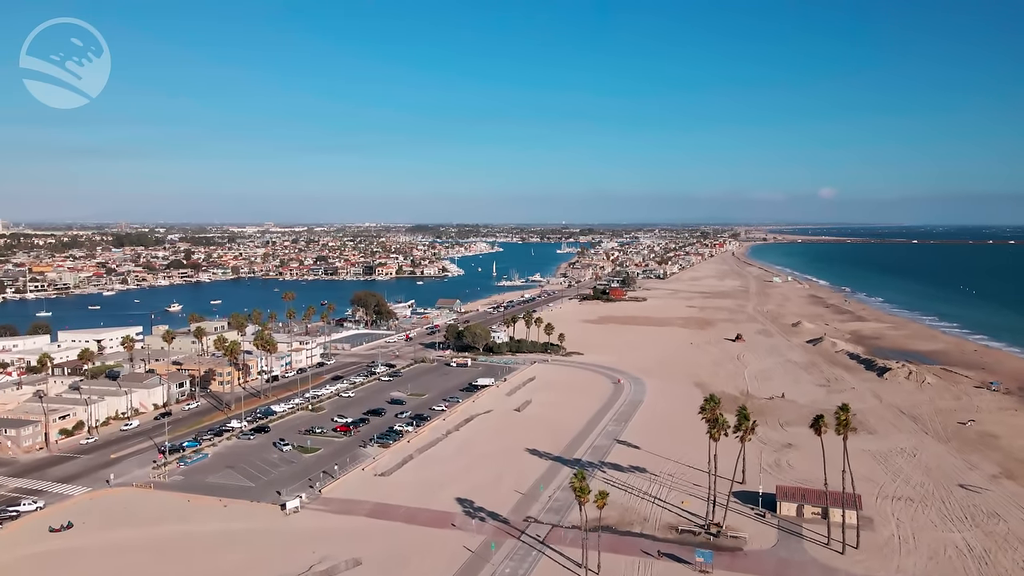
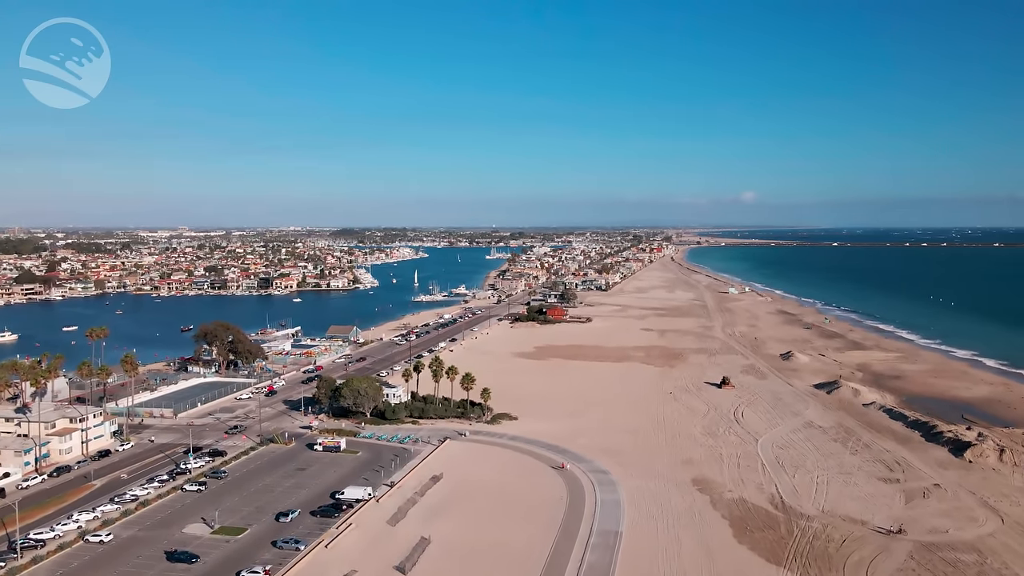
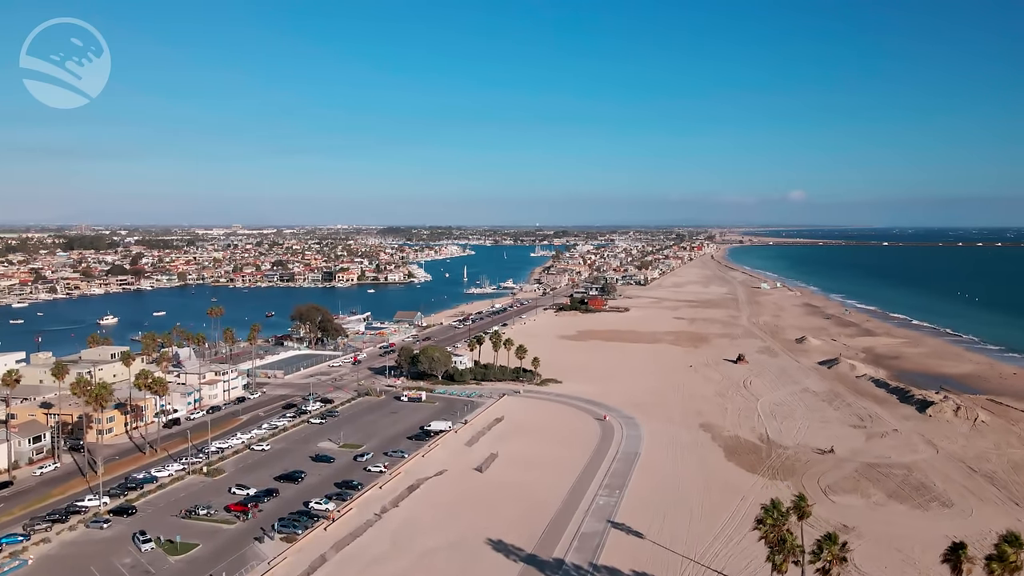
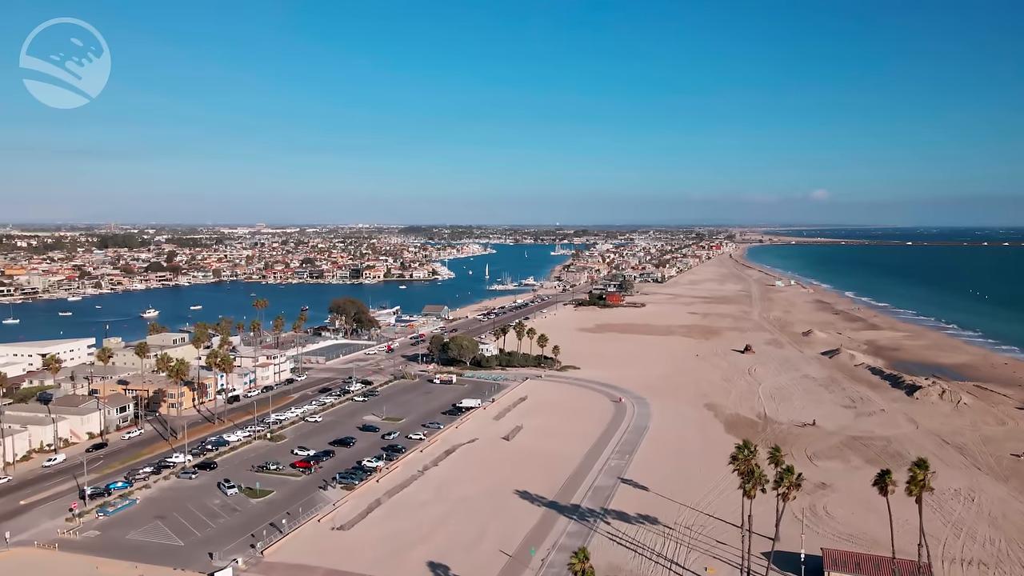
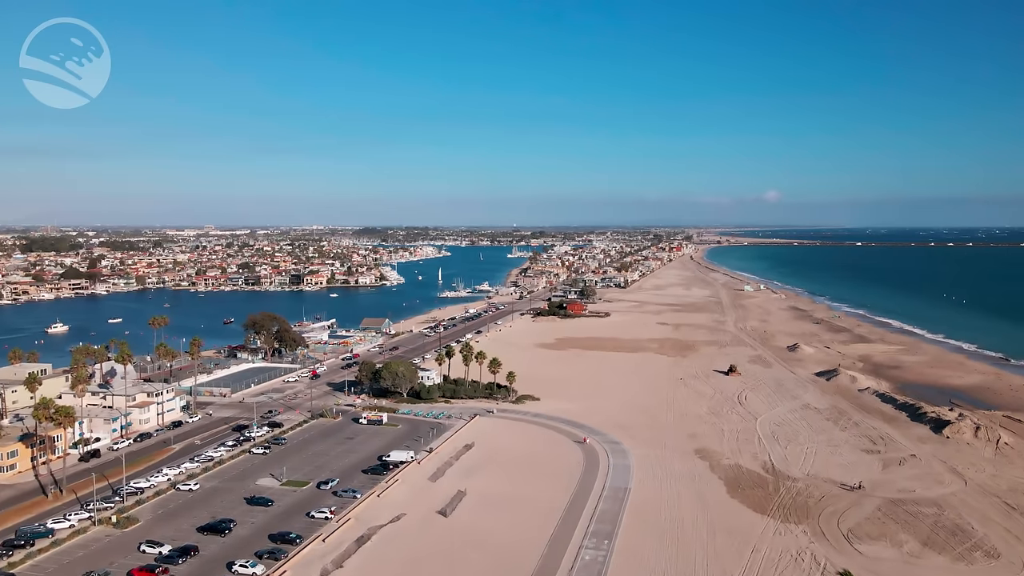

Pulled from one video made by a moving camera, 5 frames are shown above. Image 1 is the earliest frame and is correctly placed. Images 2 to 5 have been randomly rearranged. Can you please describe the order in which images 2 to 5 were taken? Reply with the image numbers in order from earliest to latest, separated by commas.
4, 3, 5, 2
